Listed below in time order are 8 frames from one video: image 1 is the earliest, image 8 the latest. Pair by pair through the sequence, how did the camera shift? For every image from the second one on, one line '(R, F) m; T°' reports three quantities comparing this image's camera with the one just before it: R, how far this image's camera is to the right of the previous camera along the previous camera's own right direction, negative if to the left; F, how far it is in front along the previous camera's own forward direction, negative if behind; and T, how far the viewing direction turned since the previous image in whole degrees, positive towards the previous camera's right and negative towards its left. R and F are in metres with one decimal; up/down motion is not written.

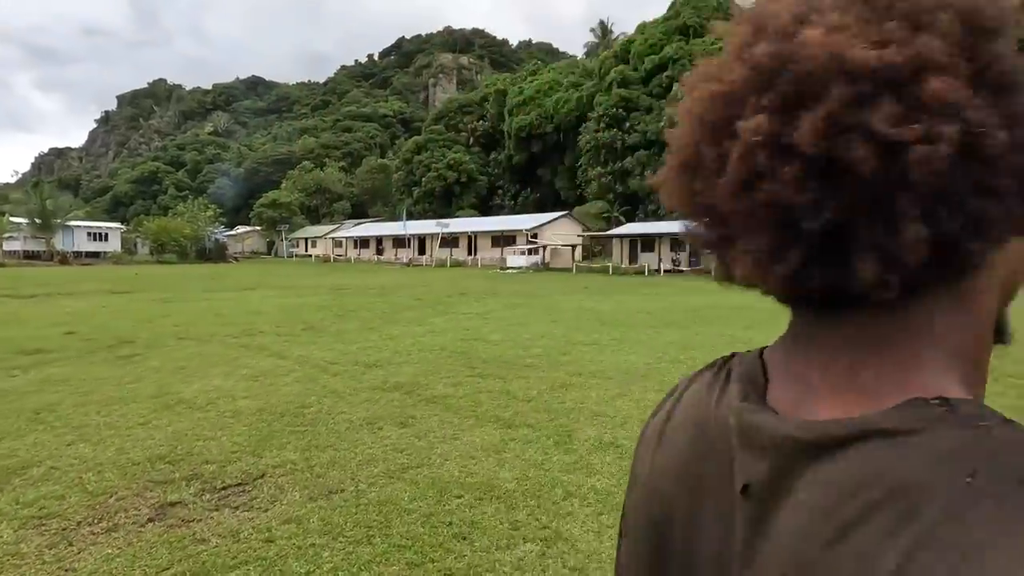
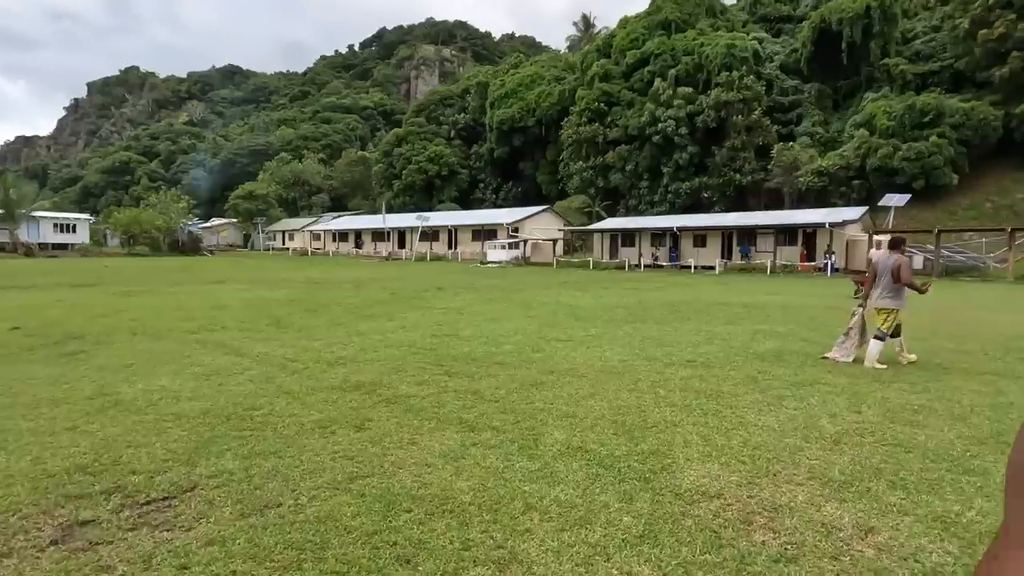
(+0.2, +0.3) m; +2°
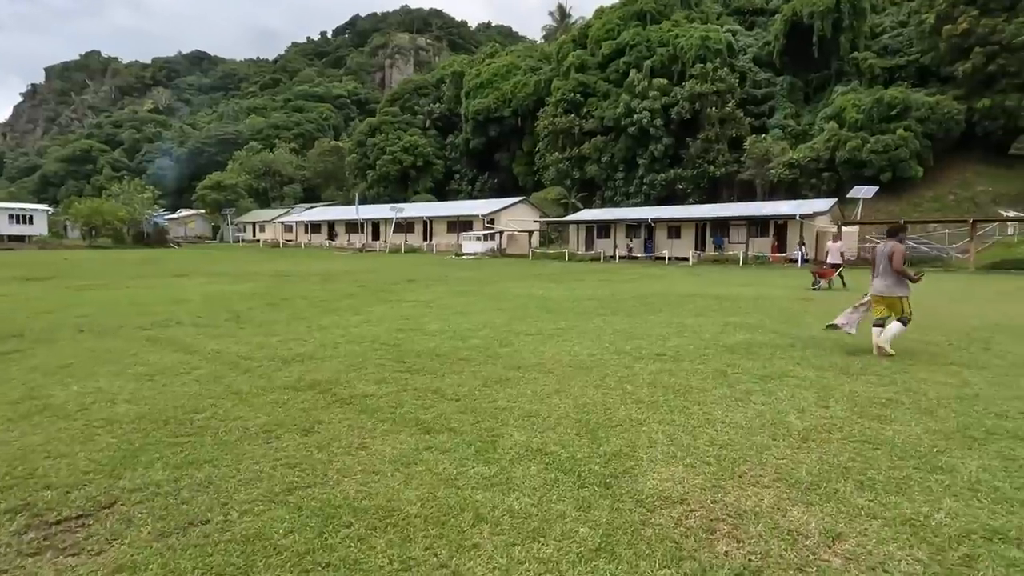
(+0.2, +0.3) m; +2°
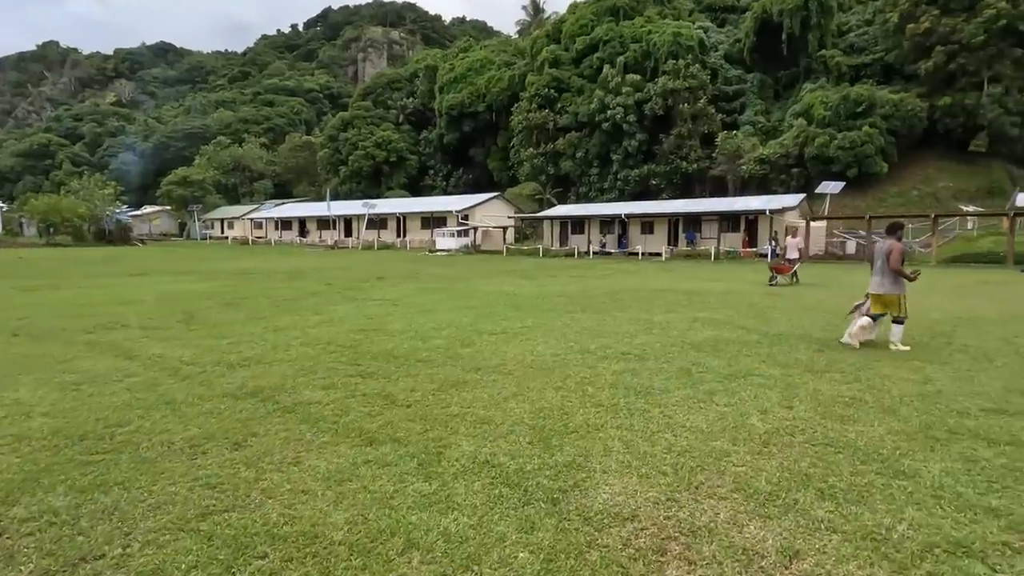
(+0.2, +0.3) m; +2°
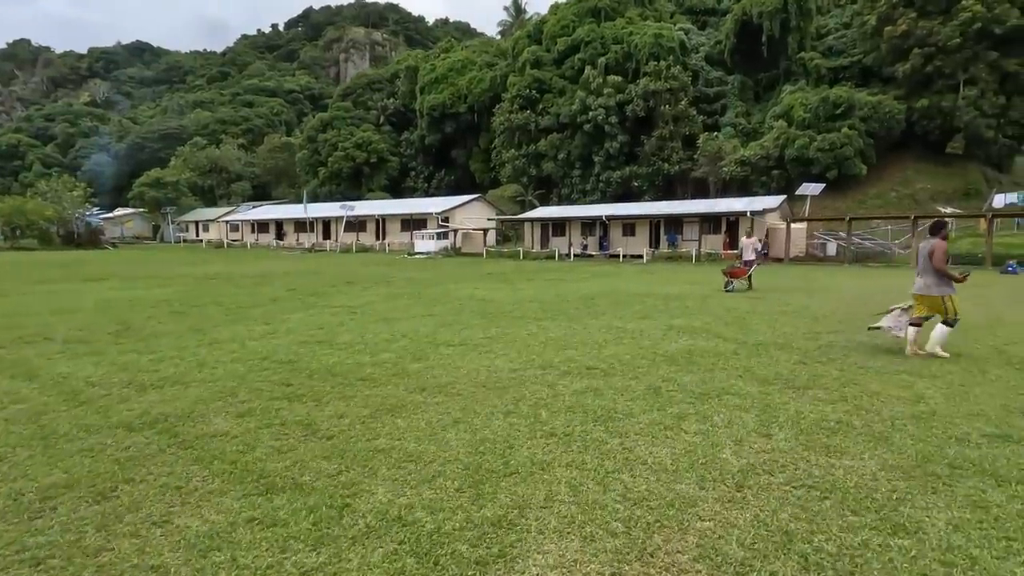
(+0.4, +0.7) m; +2°
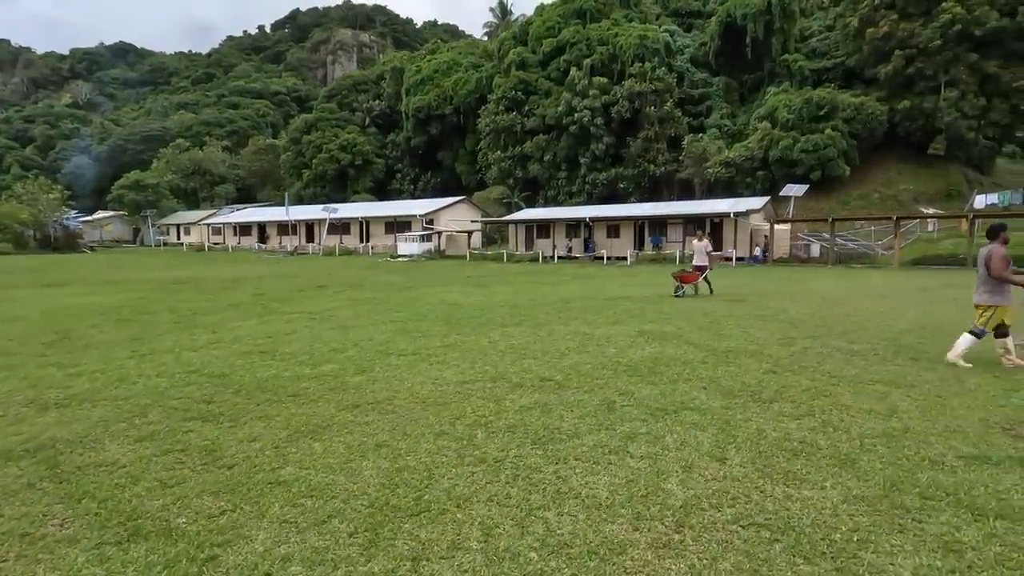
(+0.5, +0.5) m; +1°
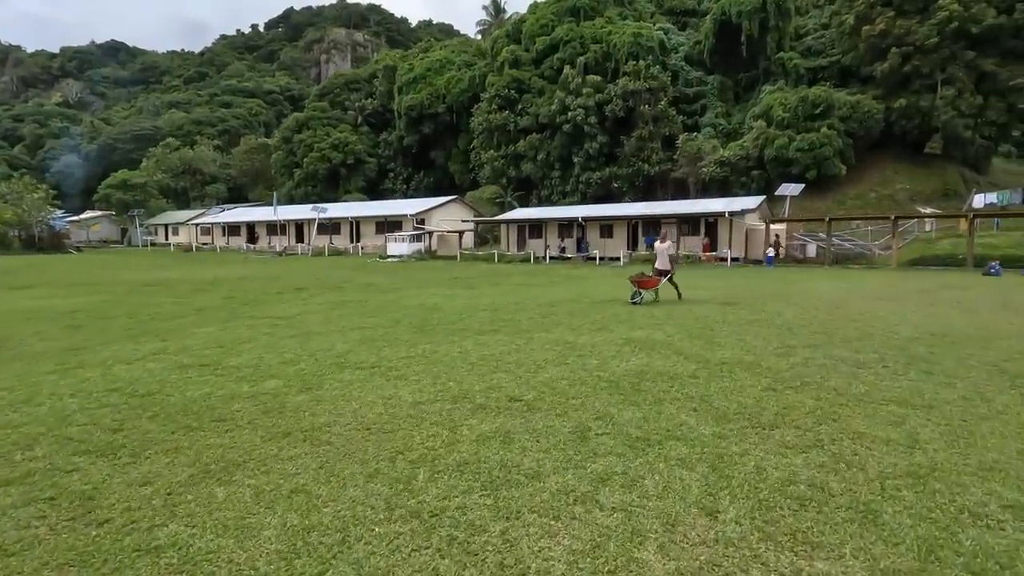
(+0.3, +0.8) m; 0°
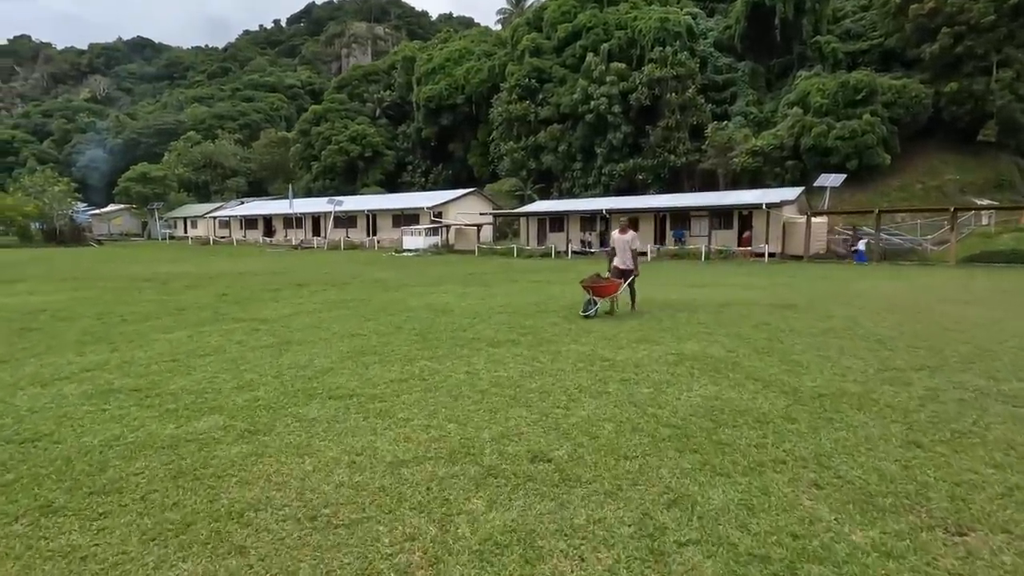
(0.0, +1.8) m; -2°
